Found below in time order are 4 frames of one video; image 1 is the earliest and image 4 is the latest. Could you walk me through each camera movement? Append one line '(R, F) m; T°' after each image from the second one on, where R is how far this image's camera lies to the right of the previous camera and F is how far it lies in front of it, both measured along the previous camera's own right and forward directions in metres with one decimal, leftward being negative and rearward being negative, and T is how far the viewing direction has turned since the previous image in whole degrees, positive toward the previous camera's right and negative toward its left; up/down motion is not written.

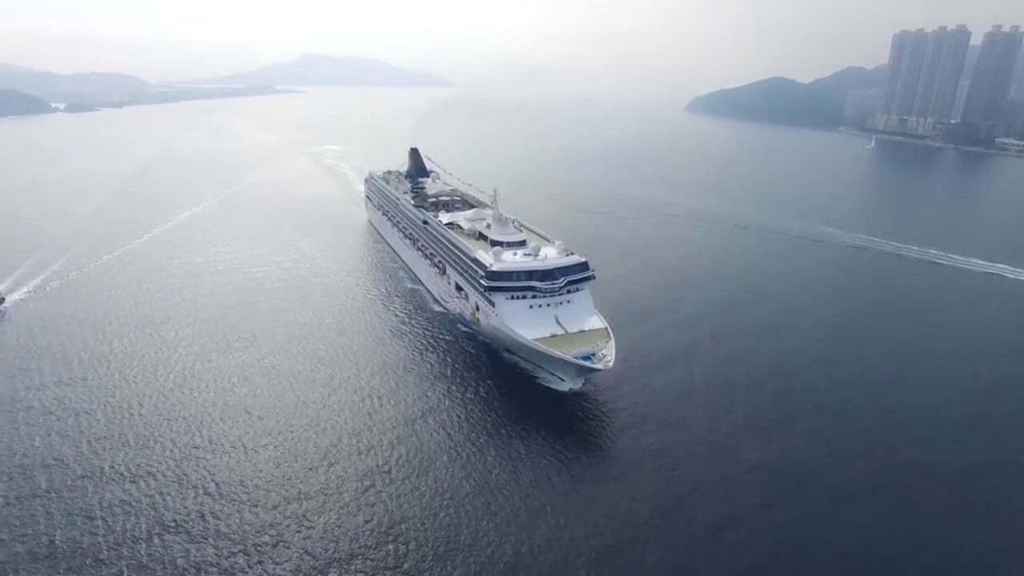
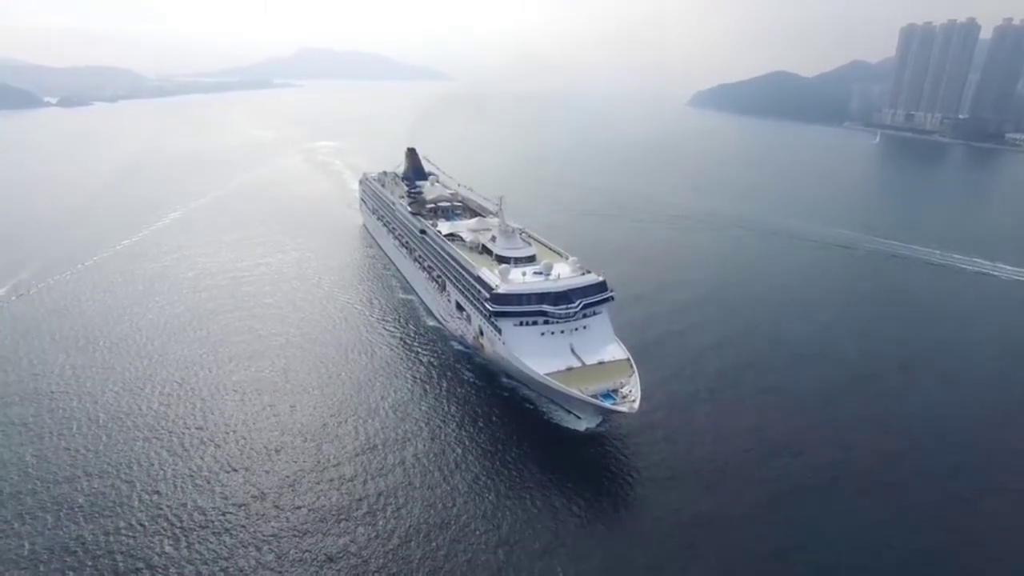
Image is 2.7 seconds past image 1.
(-0.3, +2.7) m; 0°
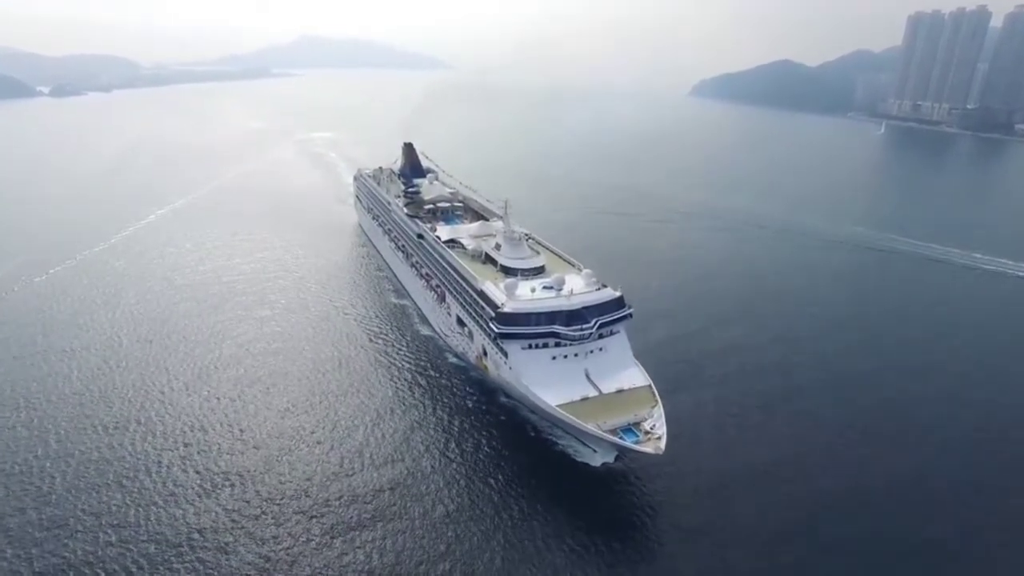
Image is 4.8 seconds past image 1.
(-0.2, +2.2) m; 0°
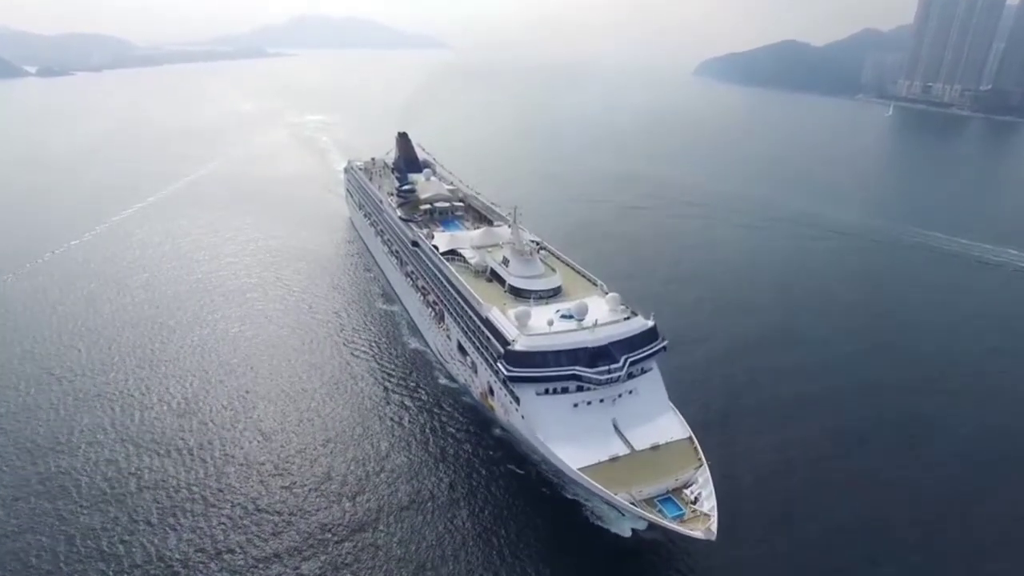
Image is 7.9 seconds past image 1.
(-0.3, +3.1) m; 0°
